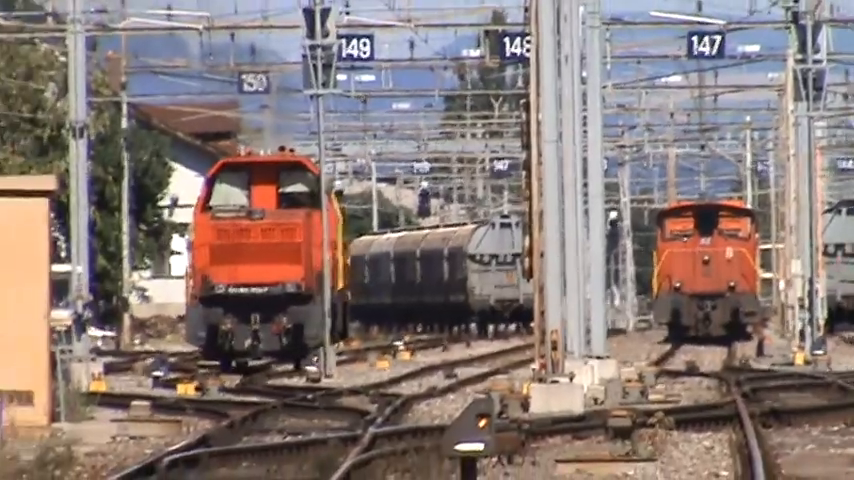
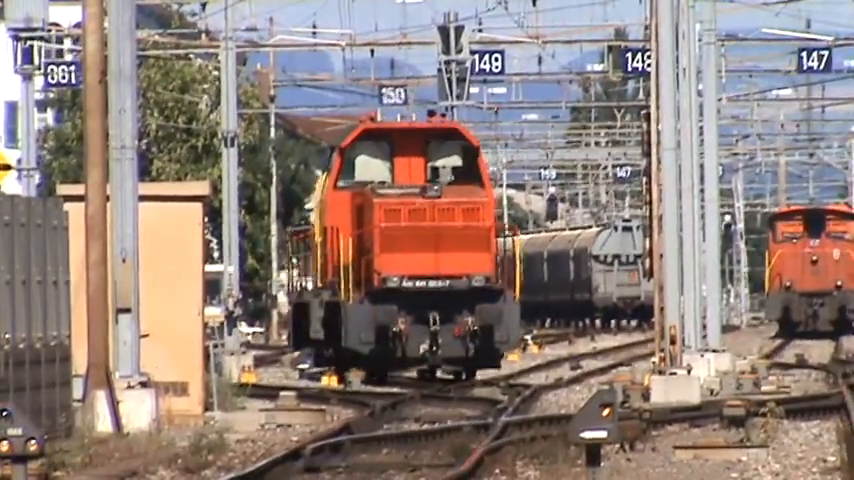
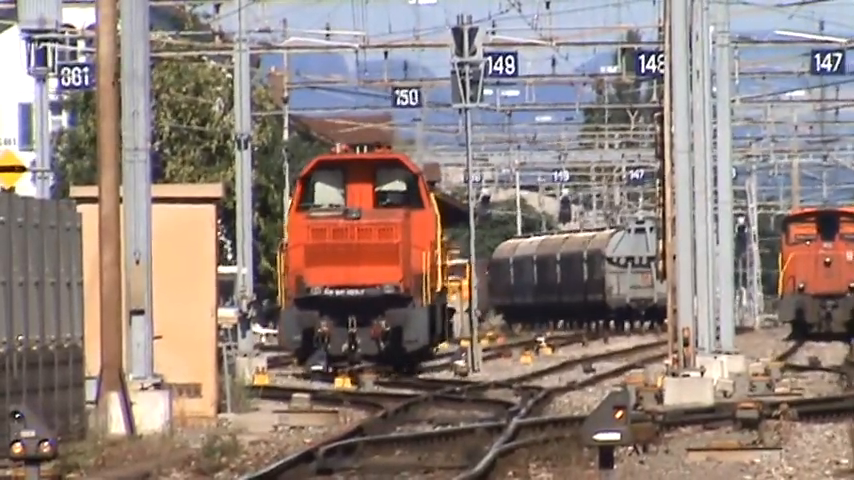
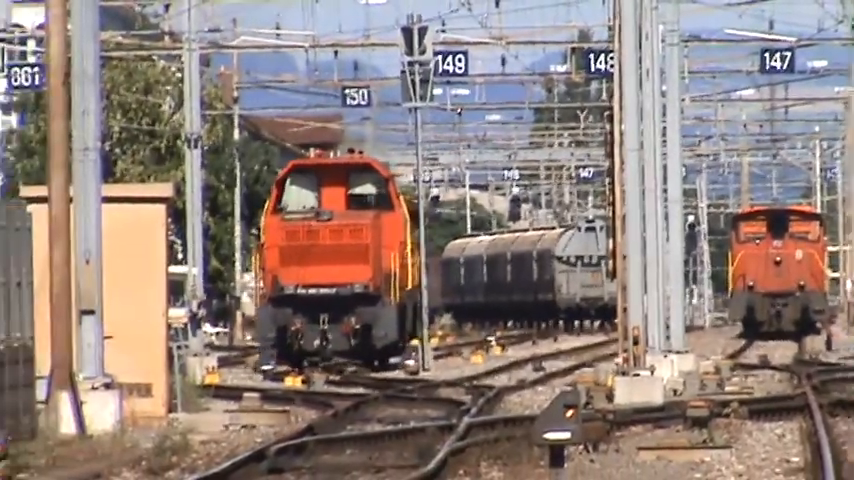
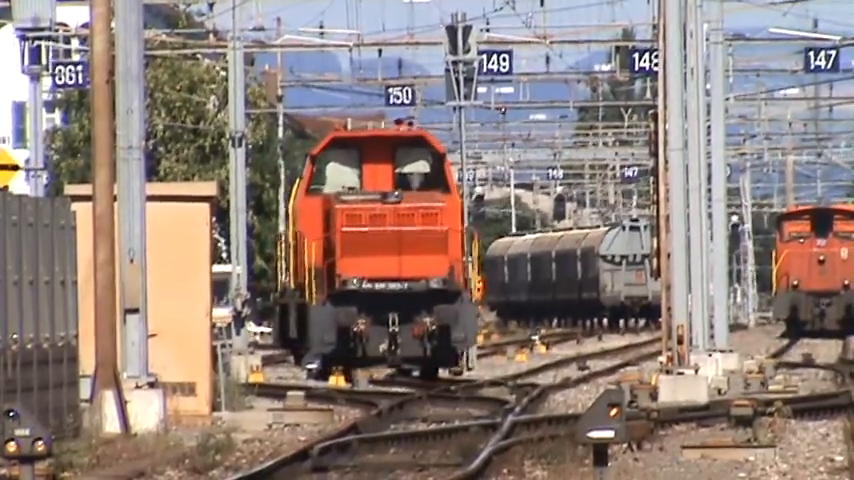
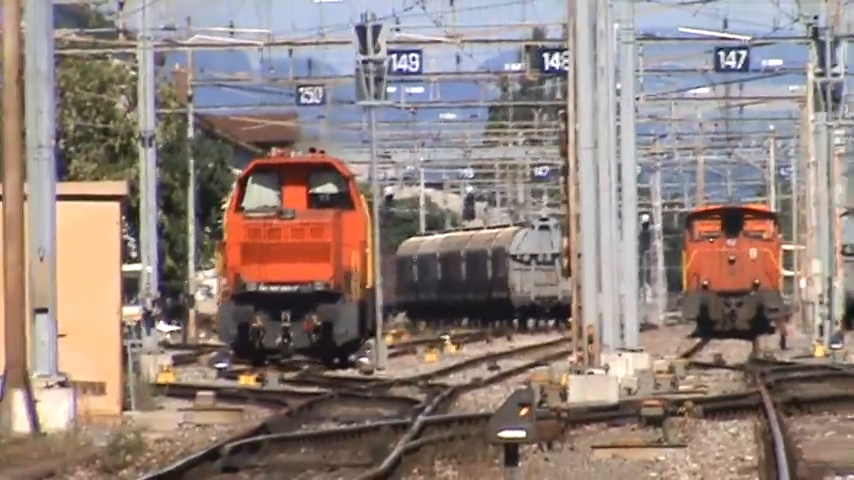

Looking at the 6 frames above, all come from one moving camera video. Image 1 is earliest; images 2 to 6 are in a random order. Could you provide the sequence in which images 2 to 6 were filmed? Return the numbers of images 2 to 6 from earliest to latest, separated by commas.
6, 4, 3, 5, 2
